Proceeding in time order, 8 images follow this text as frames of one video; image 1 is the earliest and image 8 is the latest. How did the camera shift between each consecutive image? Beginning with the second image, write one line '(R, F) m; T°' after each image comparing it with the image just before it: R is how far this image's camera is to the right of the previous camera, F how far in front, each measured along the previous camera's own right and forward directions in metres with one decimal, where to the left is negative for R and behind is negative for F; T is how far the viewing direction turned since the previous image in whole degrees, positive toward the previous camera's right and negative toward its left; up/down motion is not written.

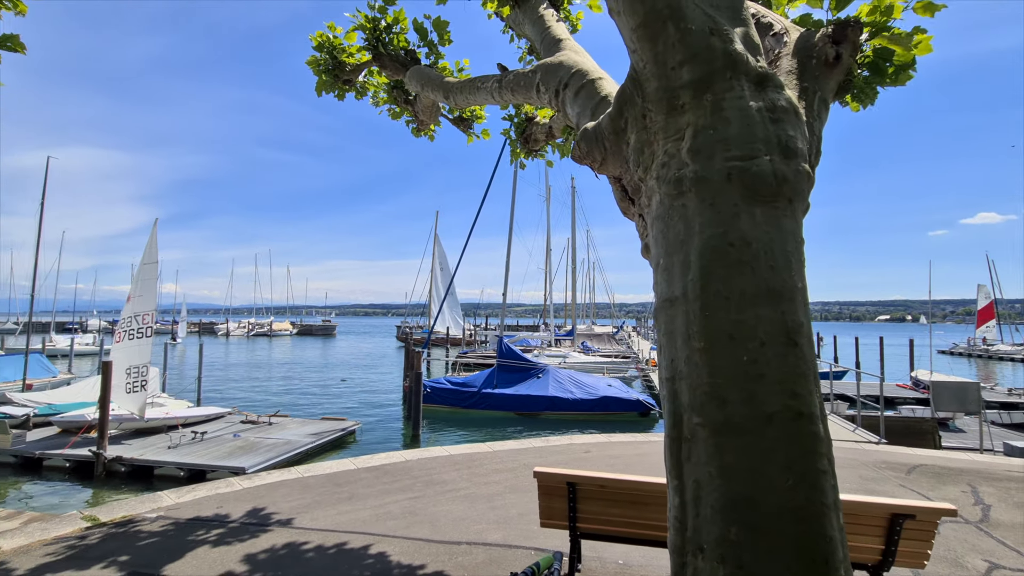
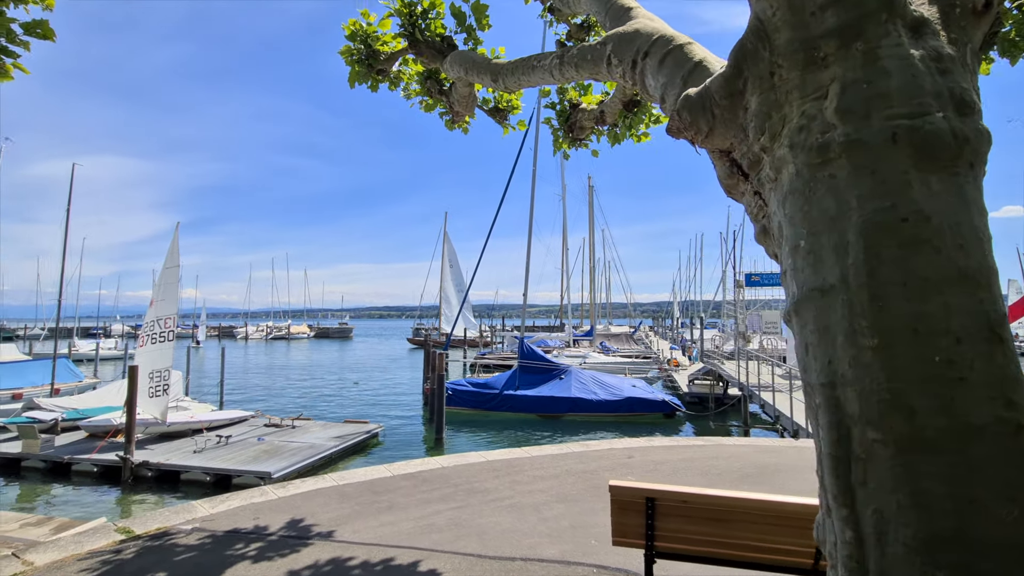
(-0.3, +0.3) m; -2°
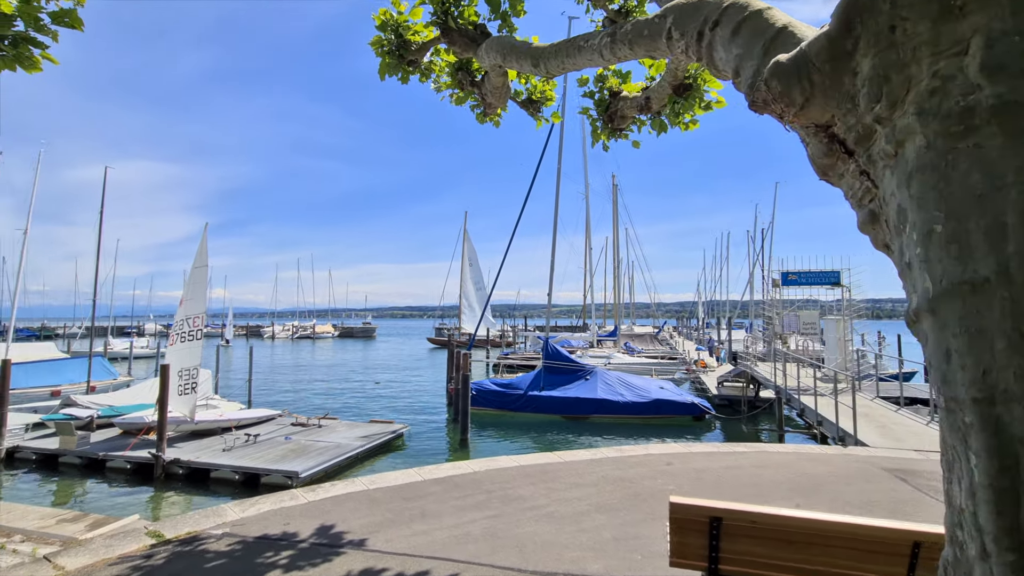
(-0.2, +0.2) m; -2°
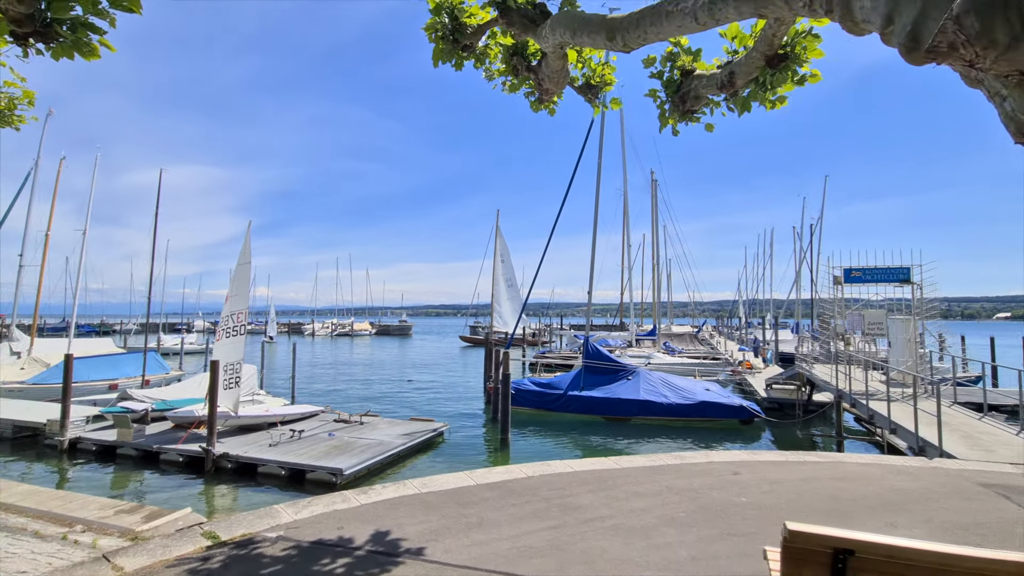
(-0.3, +0.3) m; -4°
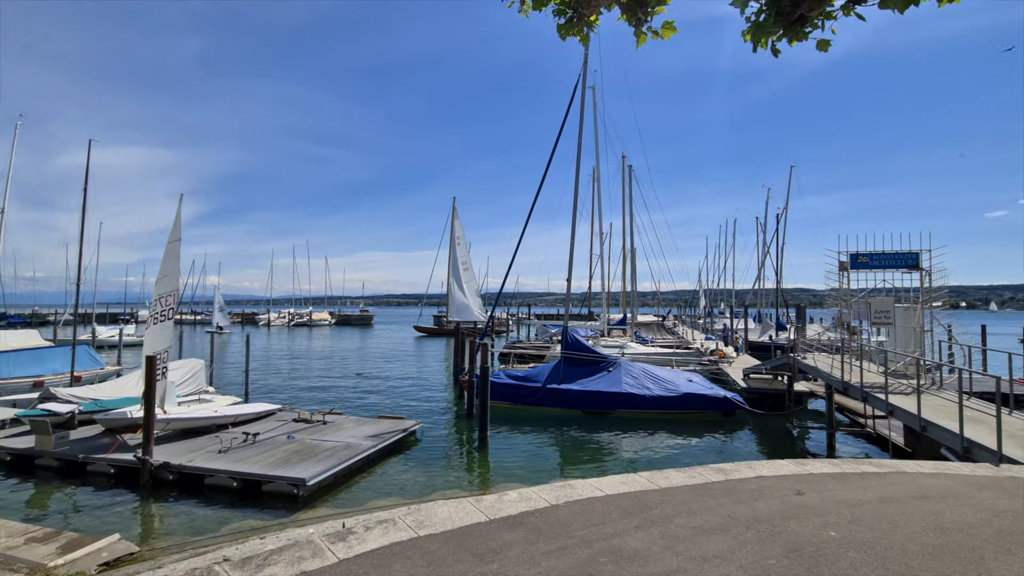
(-0.6, +1.4) m; +4°
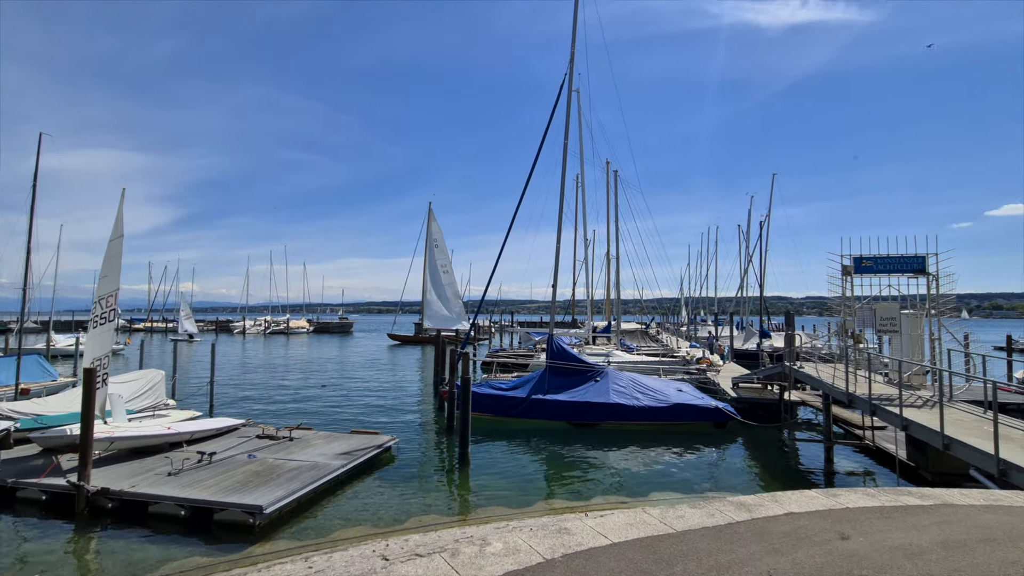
(0.0, +1.0) m; +2°
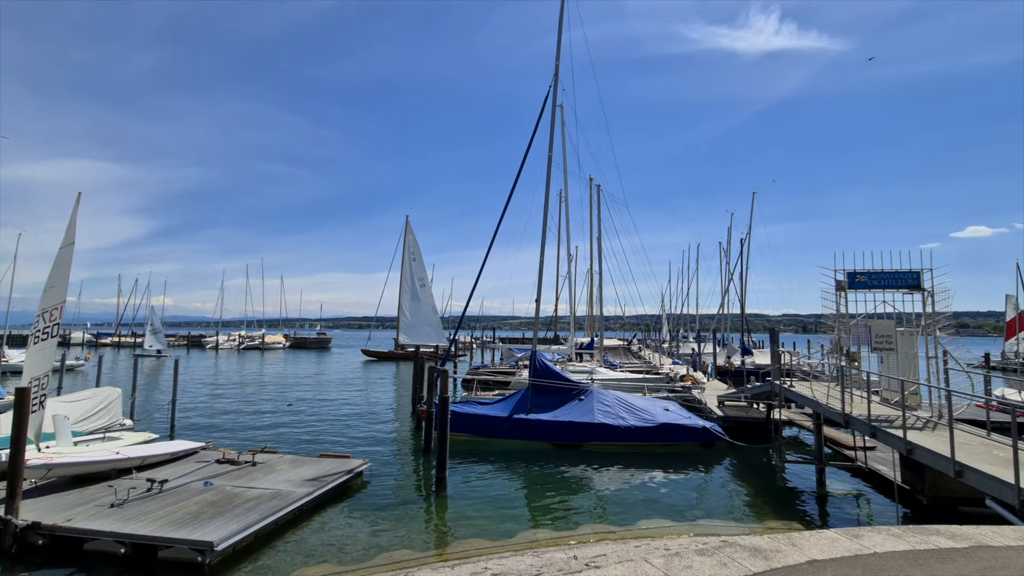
(0.0, +0.7) m; +2°
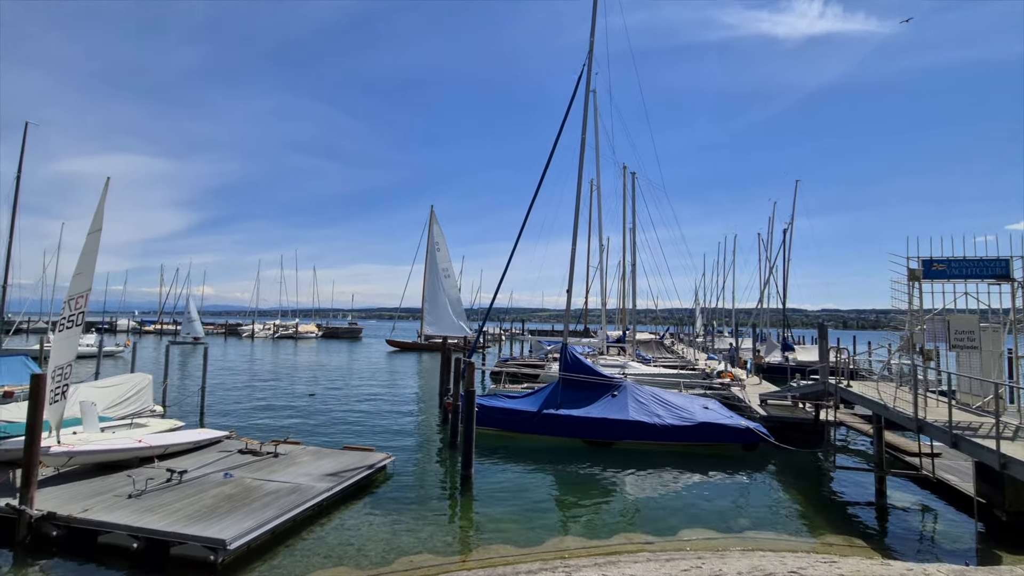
(0.0, +0.8) m; -3°
